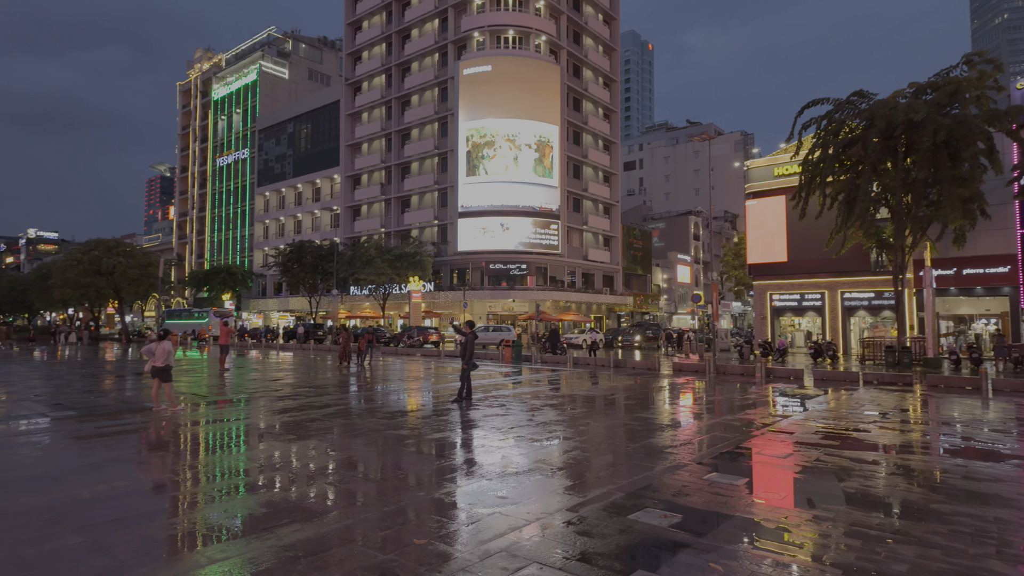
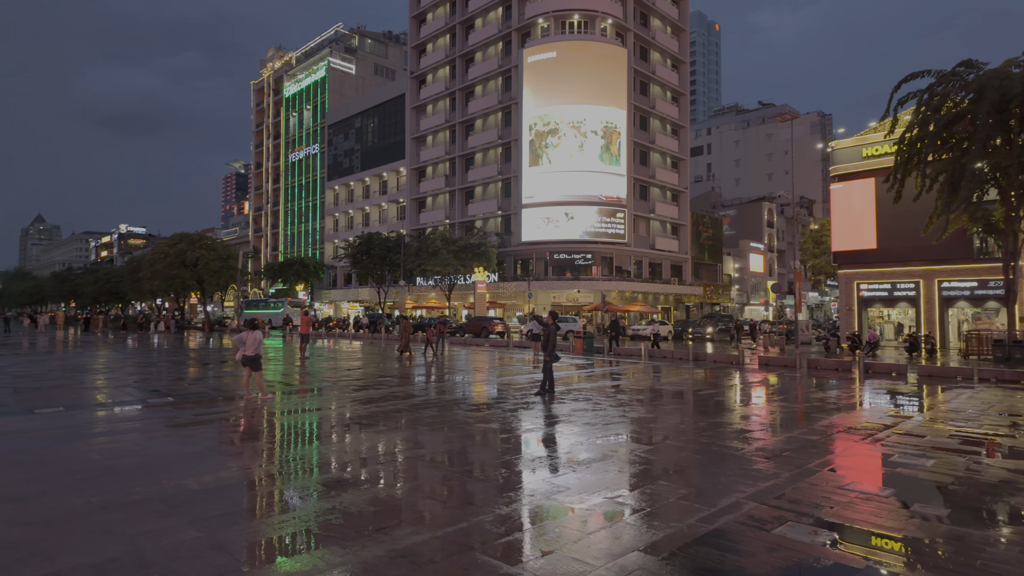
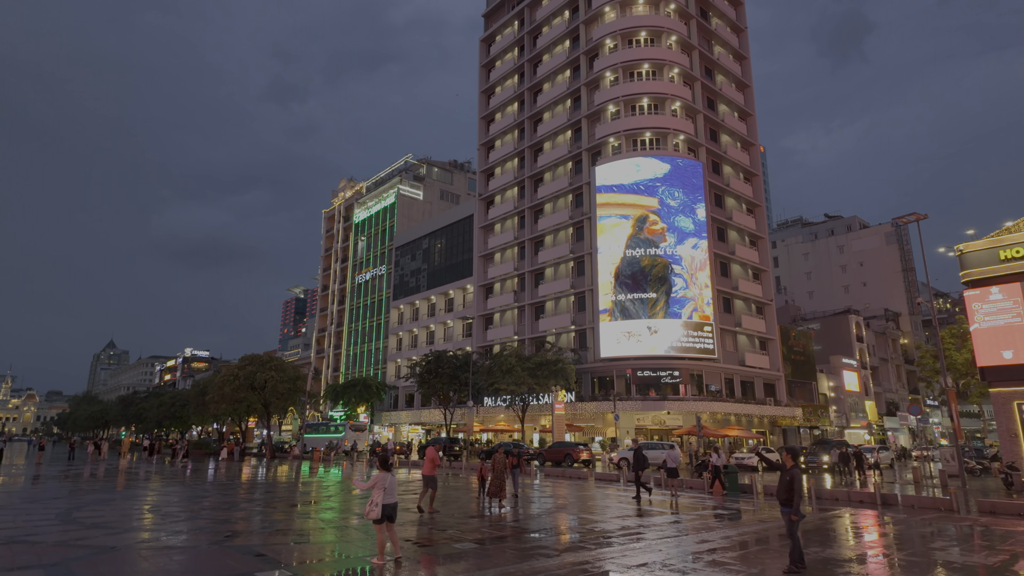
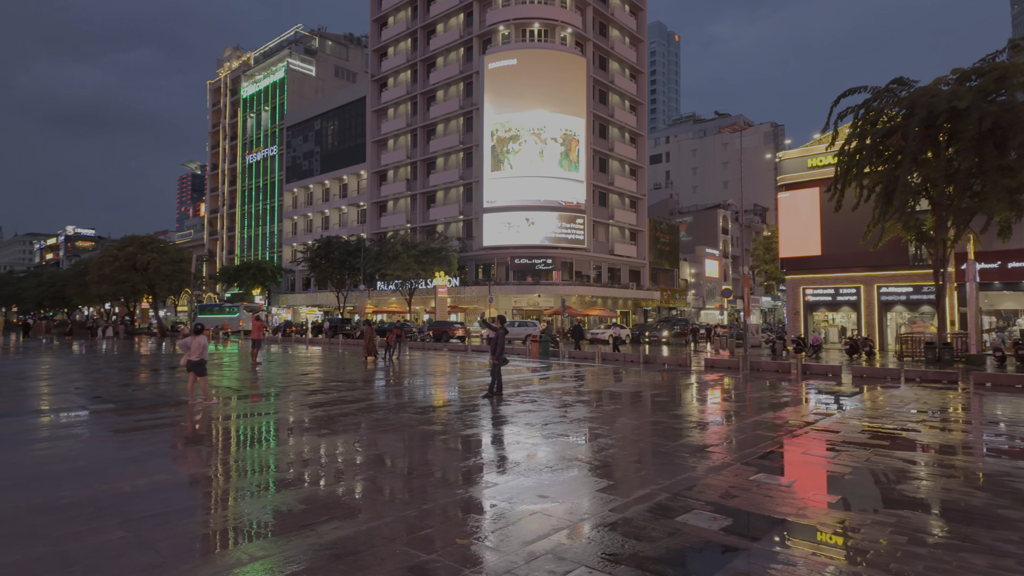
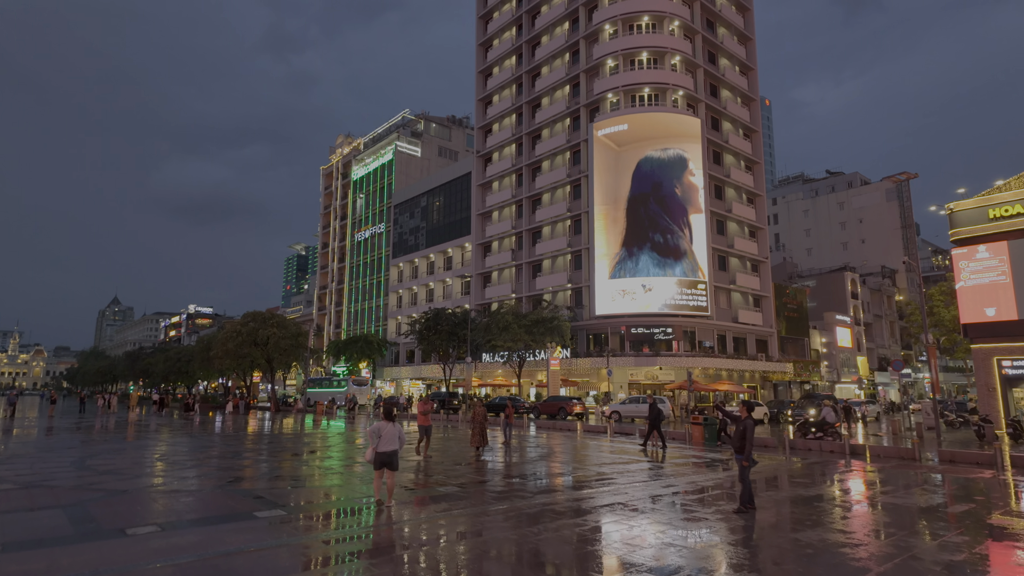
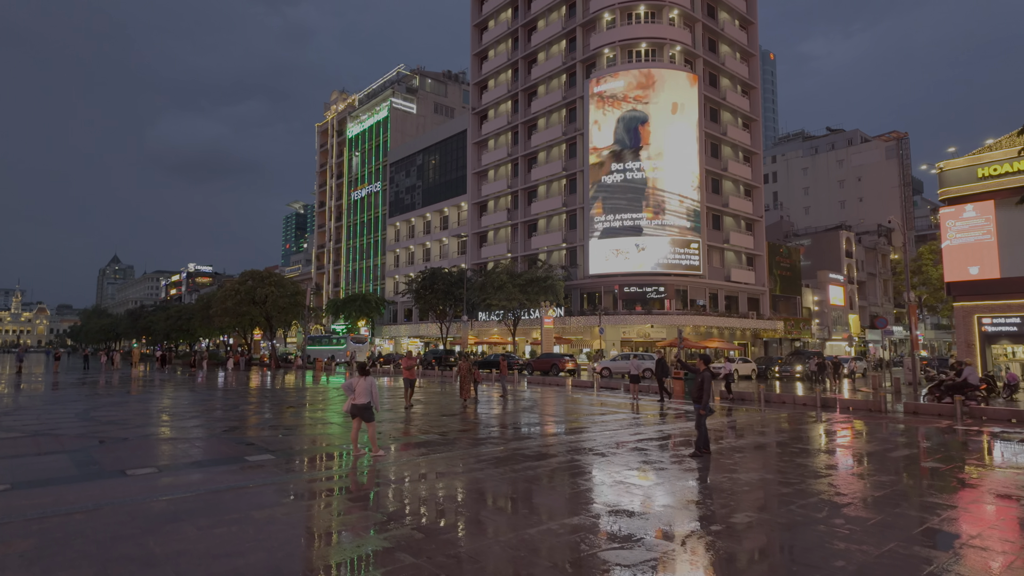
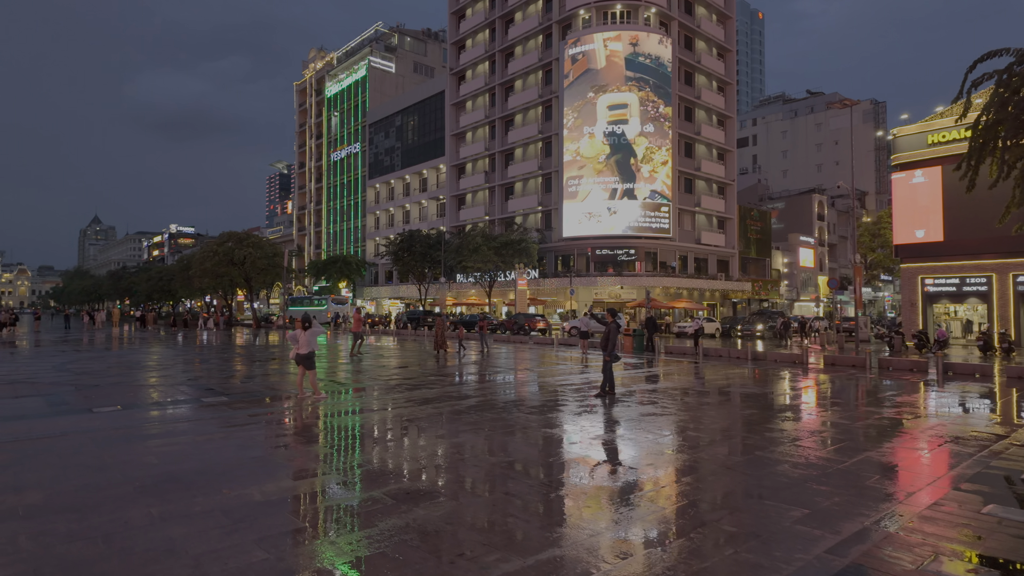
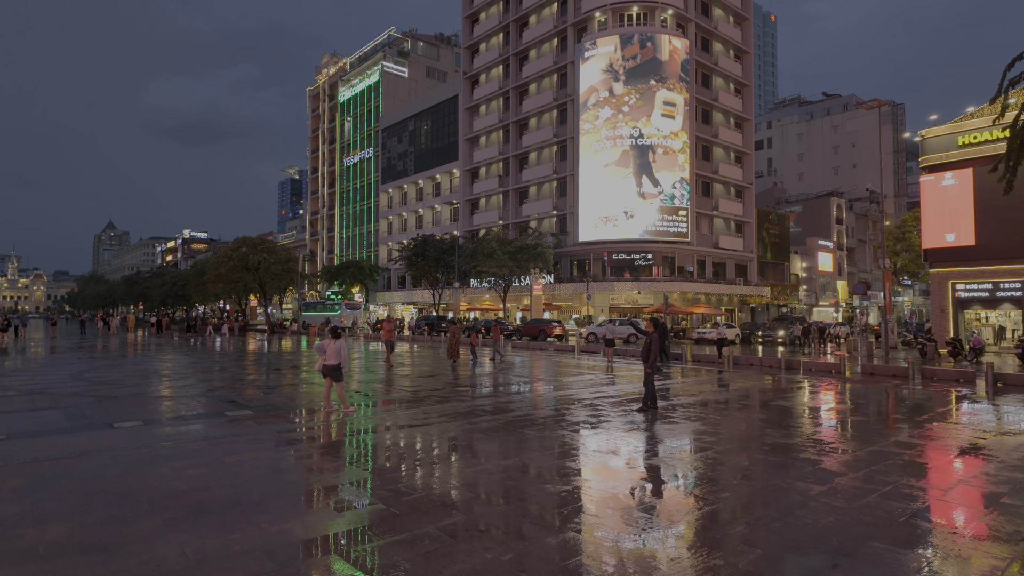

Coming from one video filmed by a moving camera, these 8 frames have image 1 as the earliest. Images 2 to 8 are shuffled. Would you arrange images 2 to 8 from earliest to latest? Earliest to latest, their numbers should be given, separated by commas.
4, 2, 7, 8, 6, 5, 3
